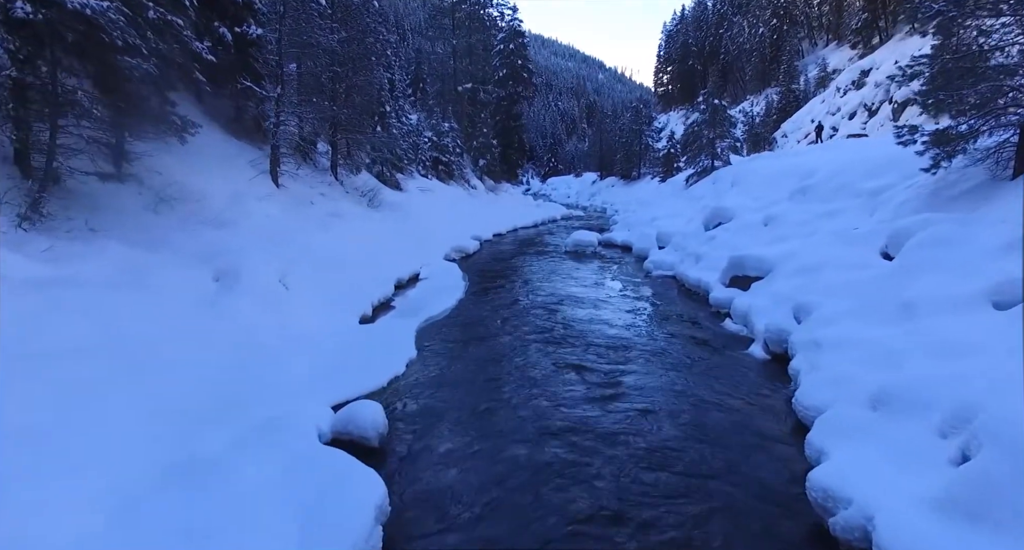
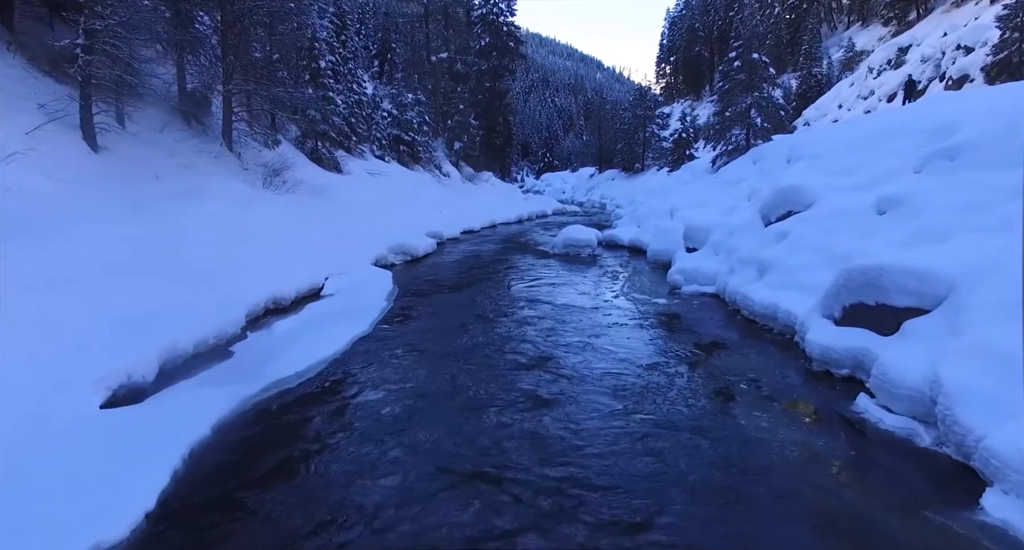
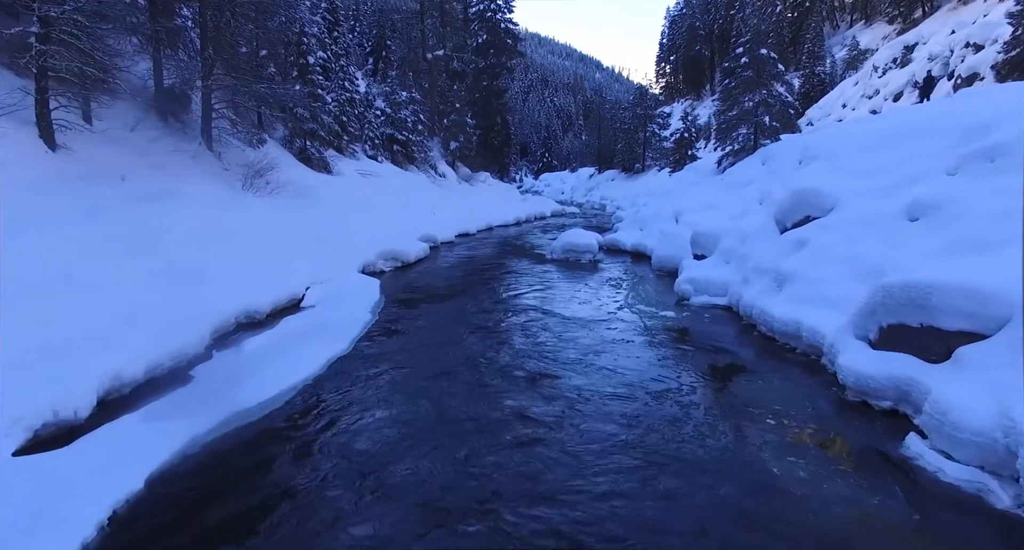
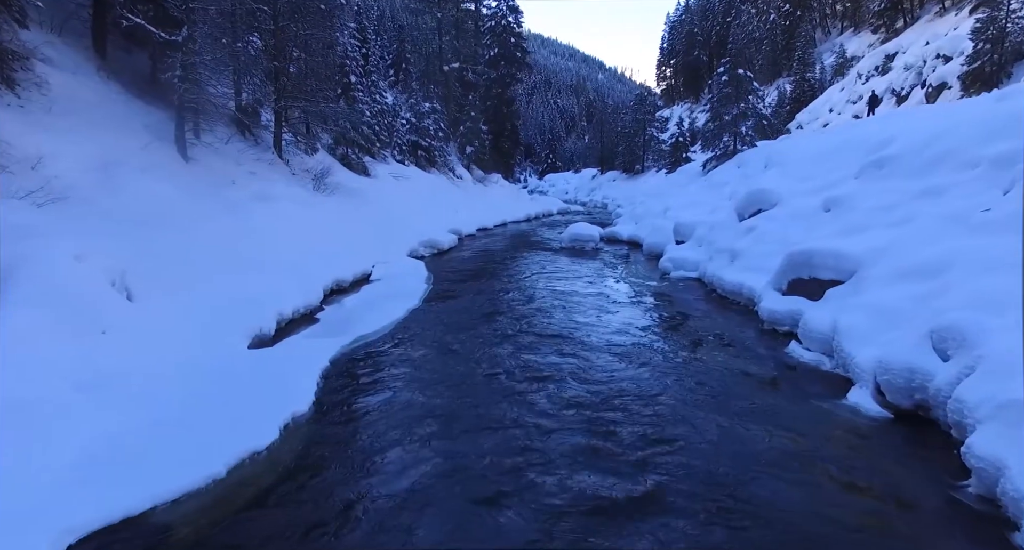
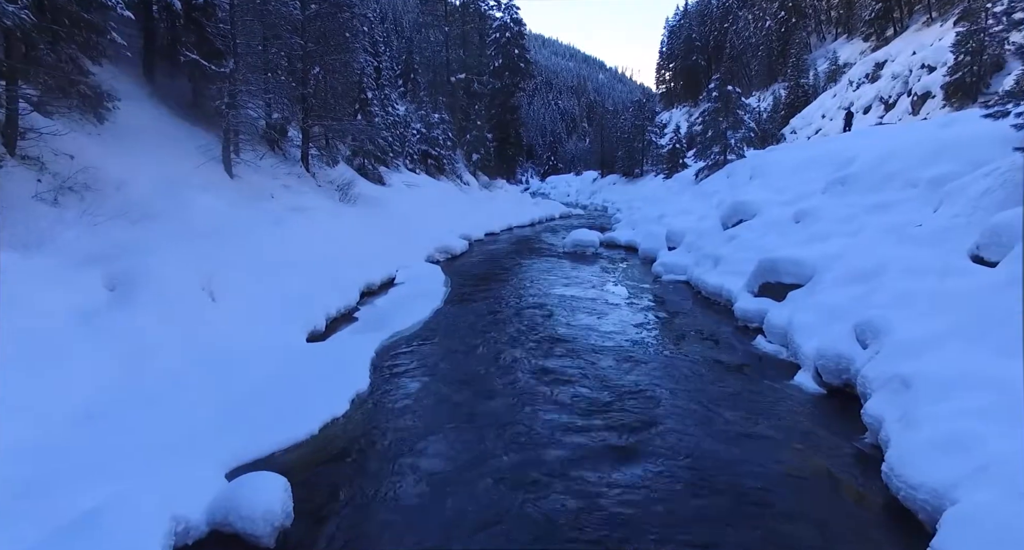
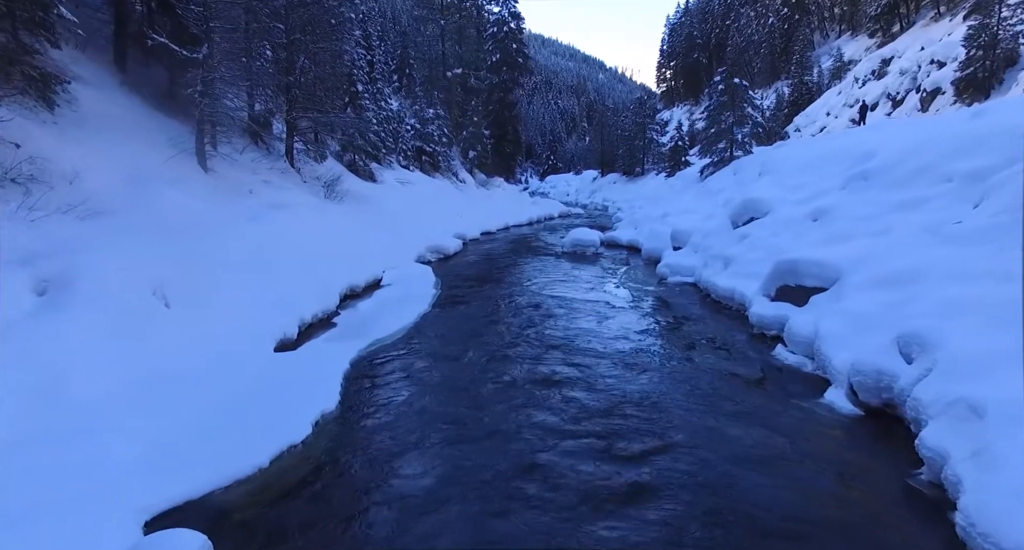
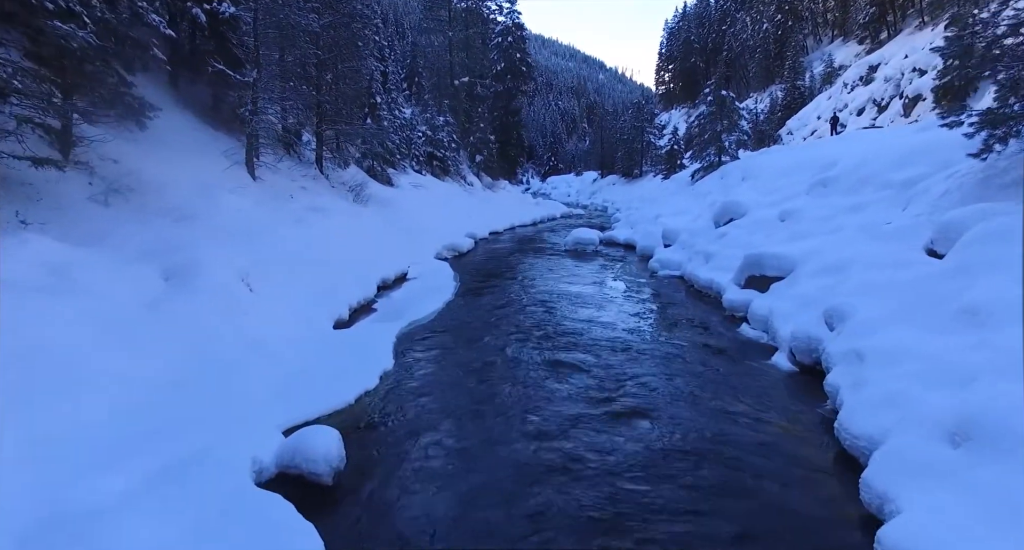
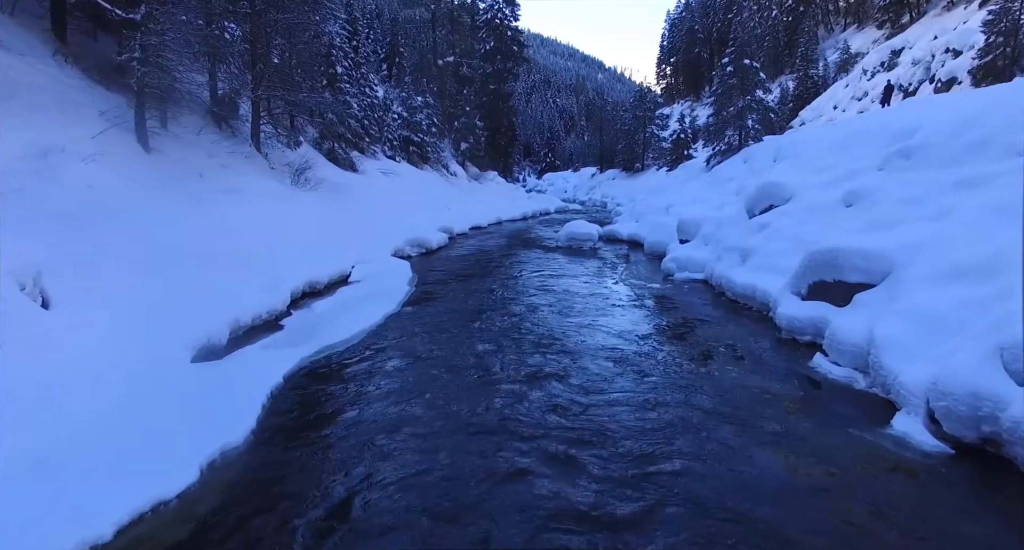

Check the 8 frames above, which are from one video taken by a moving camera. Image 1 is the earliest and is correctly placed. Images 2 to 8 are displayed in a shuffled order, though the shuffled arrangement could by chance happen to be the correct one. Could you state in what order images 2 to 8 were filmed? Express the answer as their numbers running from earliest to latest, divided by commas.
7, 5, 6, 4, 8, 2, 3
